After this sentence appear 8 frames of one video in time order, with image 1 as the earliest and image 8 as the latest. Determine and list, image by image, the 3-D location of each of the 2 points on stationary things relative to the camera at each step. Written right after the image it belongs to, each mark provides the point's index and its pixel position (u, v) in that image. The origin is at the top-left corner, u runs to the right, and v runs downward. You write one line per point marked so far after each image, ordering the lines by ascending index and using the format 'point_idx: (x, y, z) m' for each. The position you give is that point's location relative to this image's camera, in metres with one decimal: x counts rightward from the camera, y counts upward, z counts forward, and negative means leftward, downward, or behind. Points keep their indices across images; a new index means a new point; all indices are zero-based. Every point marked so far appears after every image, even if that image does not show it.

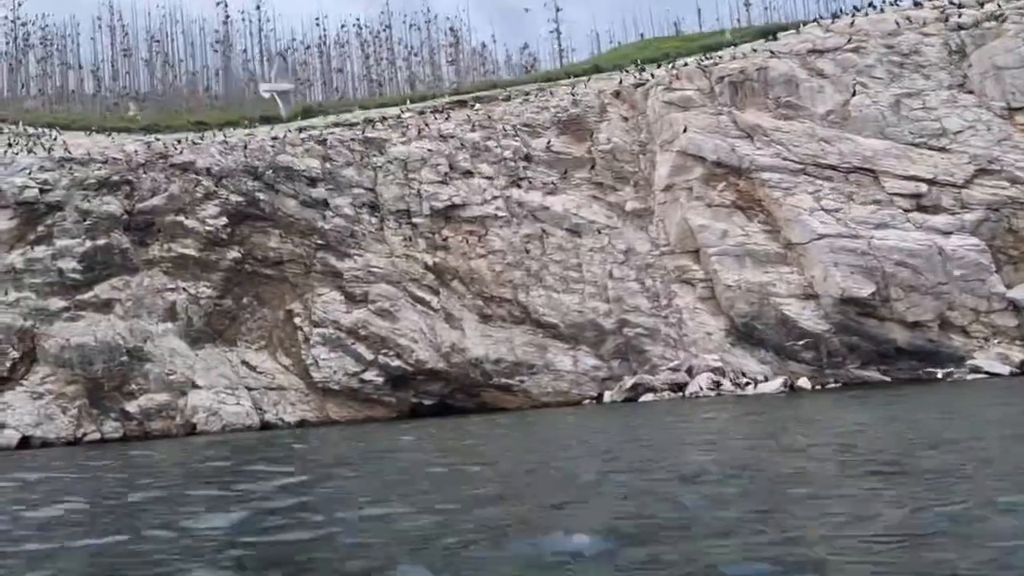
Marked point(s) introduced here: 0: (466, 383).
0: (-0.7, -1.6, +19.9) m
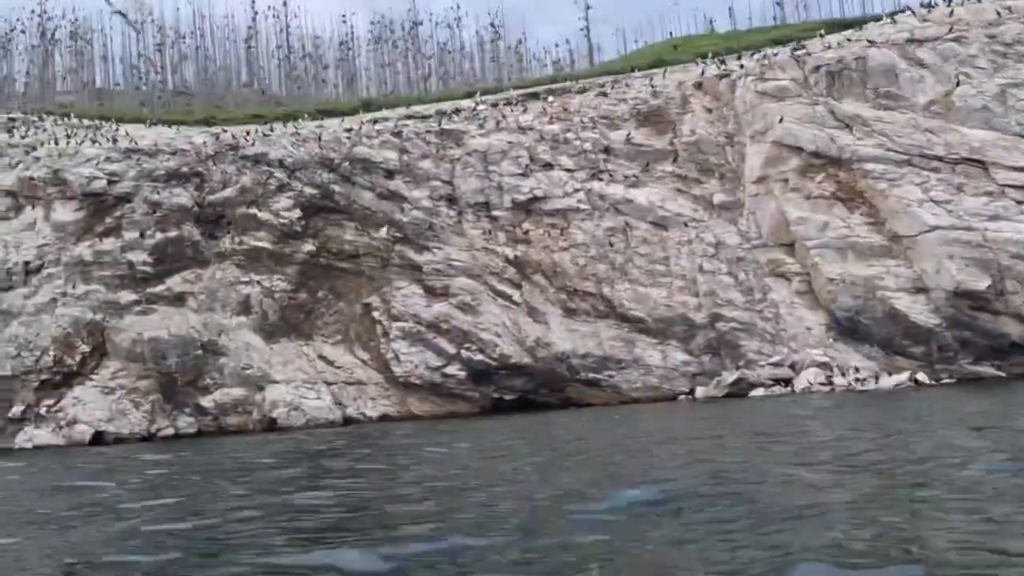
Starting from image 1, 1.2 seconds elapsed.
0: (+0.6, -1.5, +19.5) m
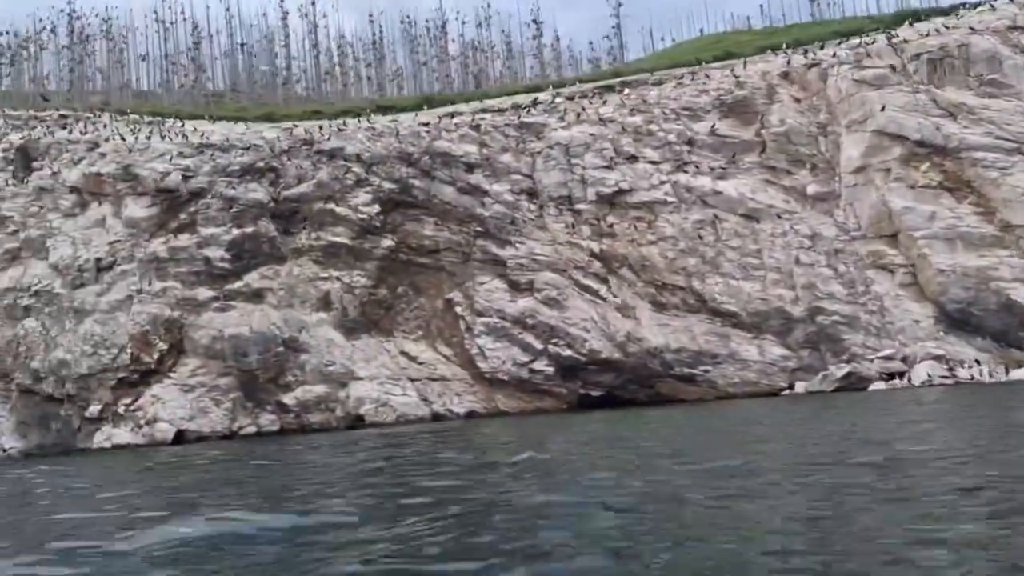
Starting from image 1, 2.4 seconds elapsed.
0: (+2.1, -1.4, +19.2) m
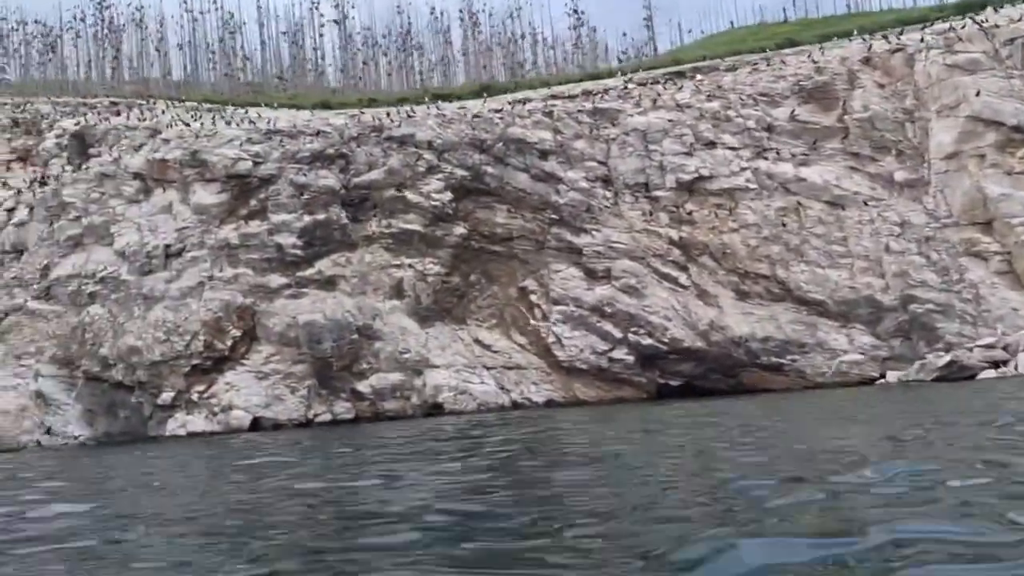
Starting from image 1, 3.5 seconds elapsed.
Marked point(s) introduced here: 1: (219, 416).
0: (+3.3, -1.2, +18.9) m
1: (-4.8, -2.1, +20.0) m
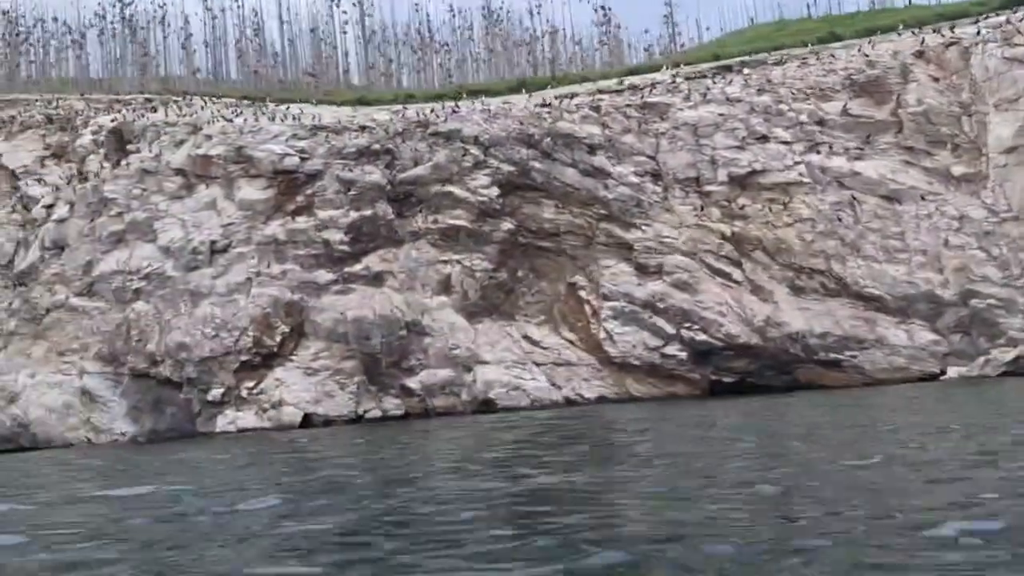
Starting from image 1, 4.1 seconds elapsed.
0: (+4.2, -1.1, +18.7) m
1: (-3.9, -2.0, +19.9) m
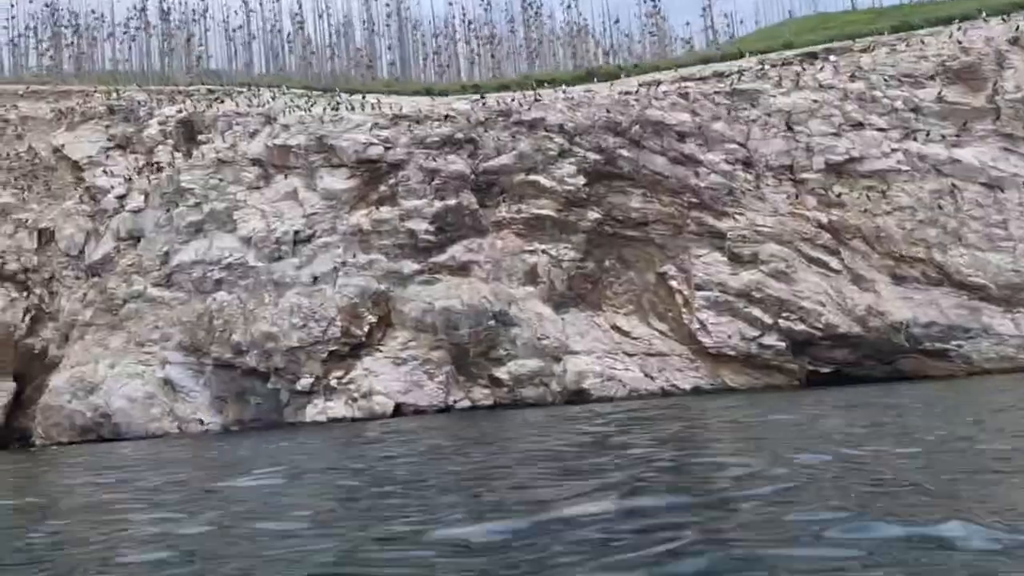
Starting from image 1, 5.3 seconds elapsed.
0: (+5.6, -0.9, +18.5) m
1: (-2.5, -1.9, +19.7) m
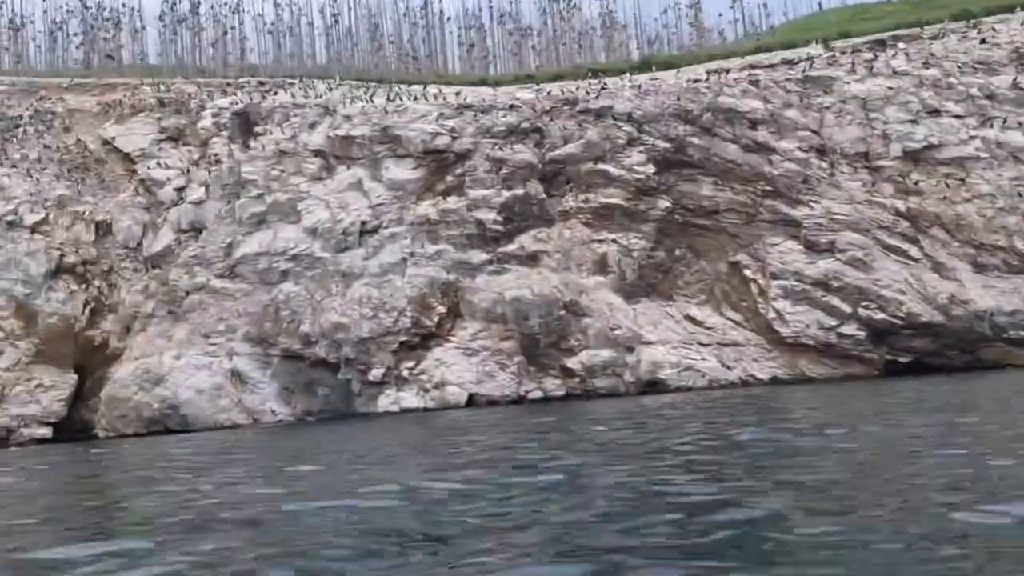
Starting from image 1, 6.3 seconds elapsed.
0: (+6.8, -0.8, +18.3) m
1: (-1.3, -1.7, +19.6) m
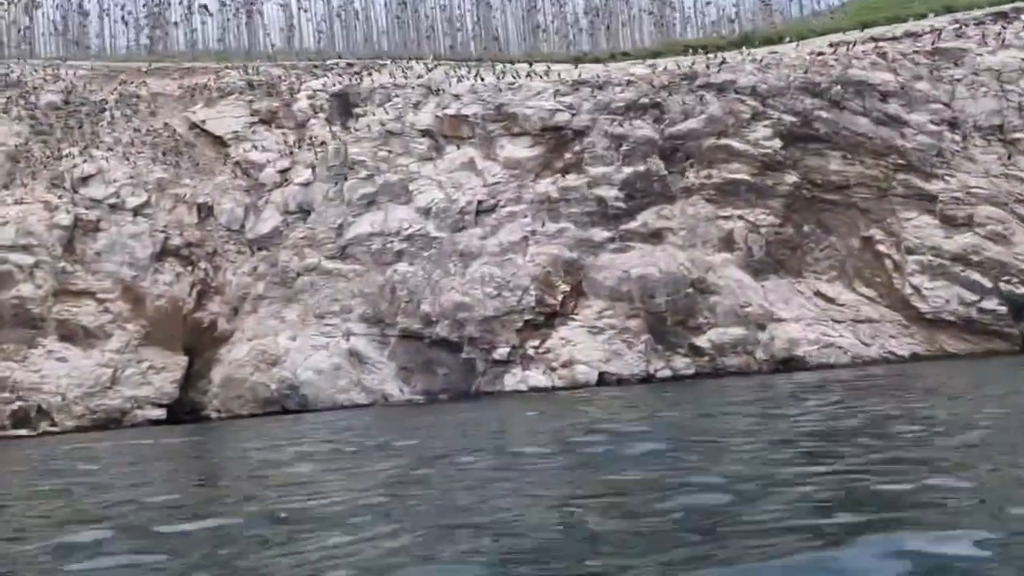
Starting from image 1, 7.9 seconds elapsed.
0: (+8.8, -0.4, +18.0) m
1: (+0.8, -1.3, +19.5) m
